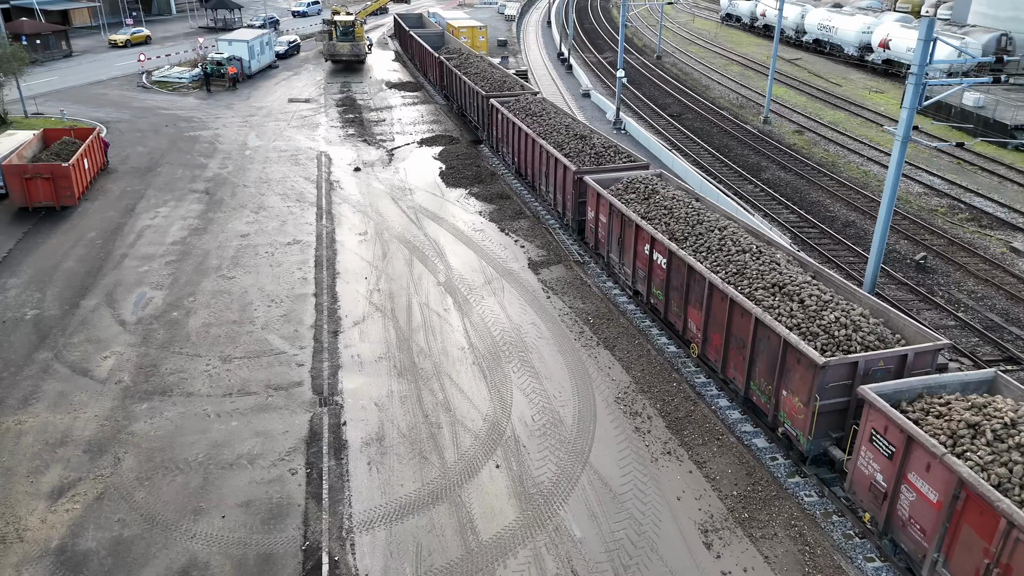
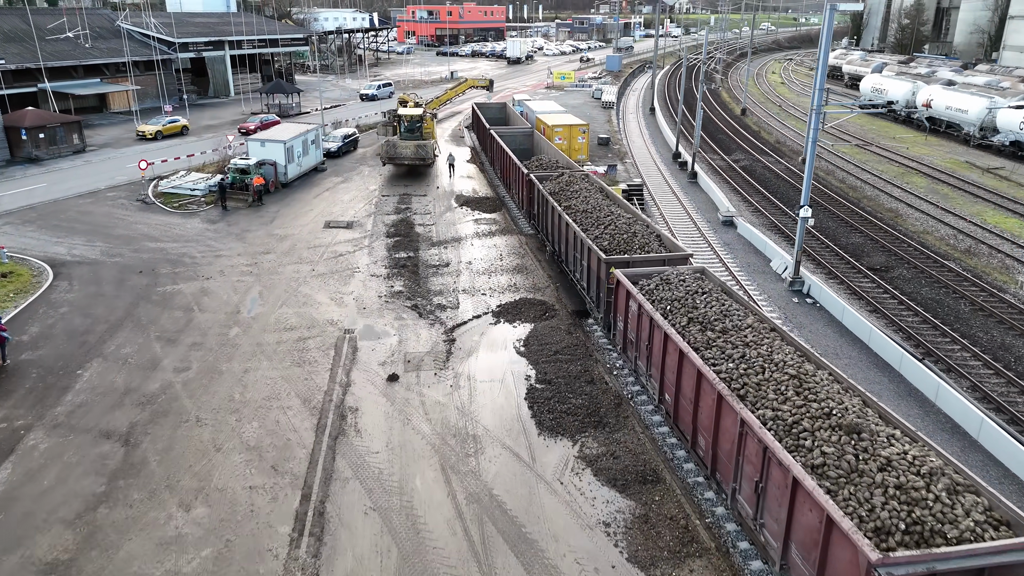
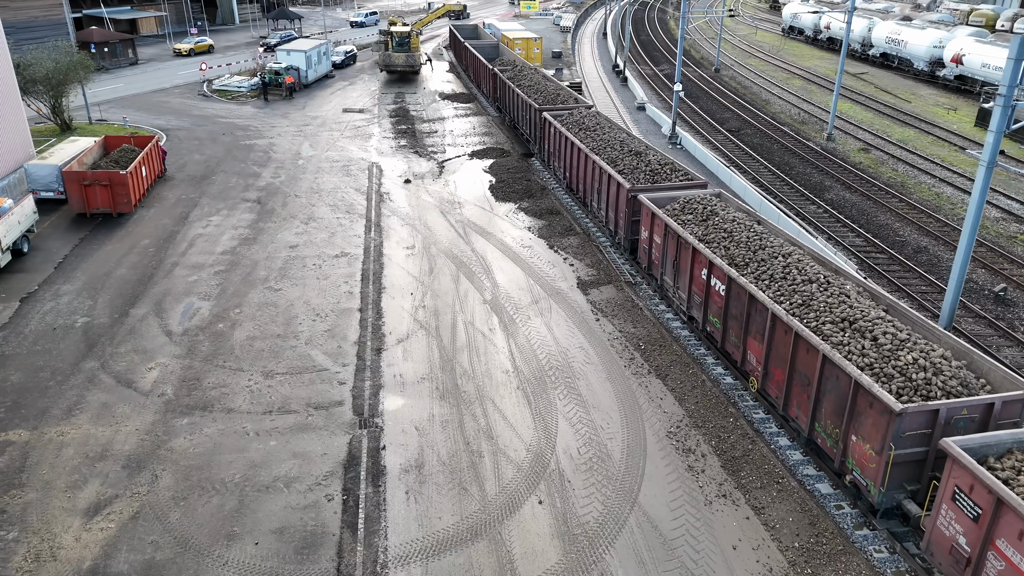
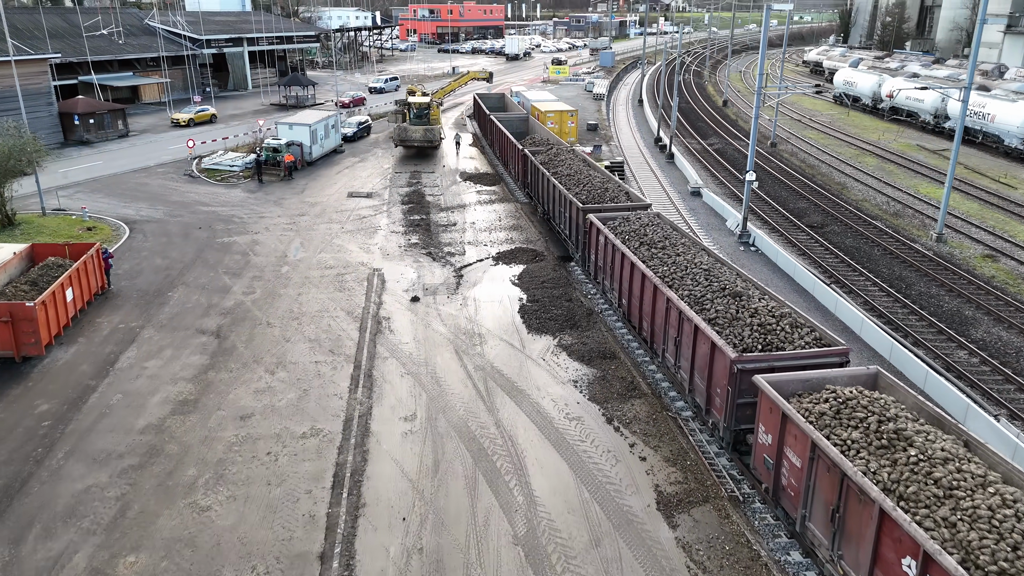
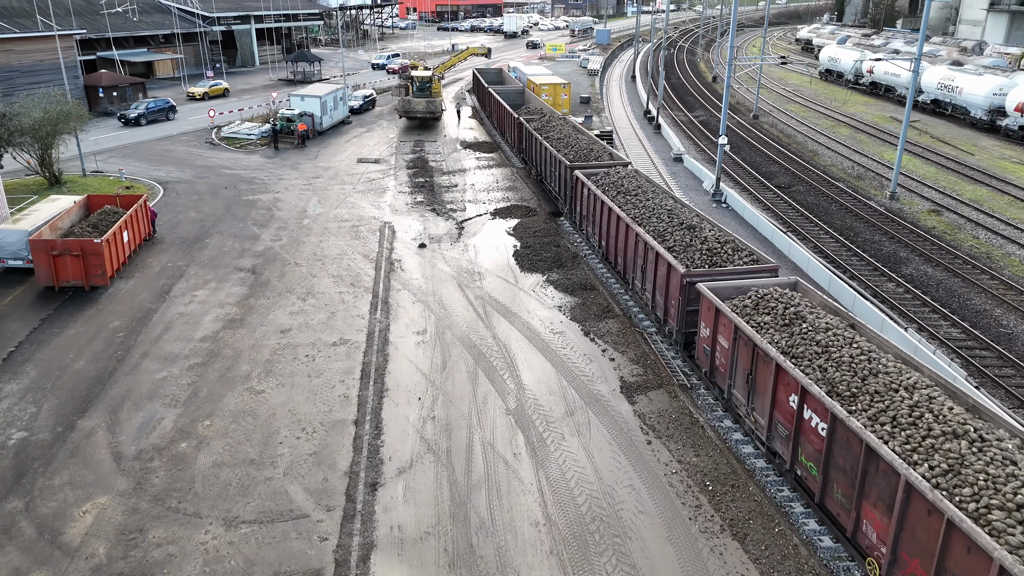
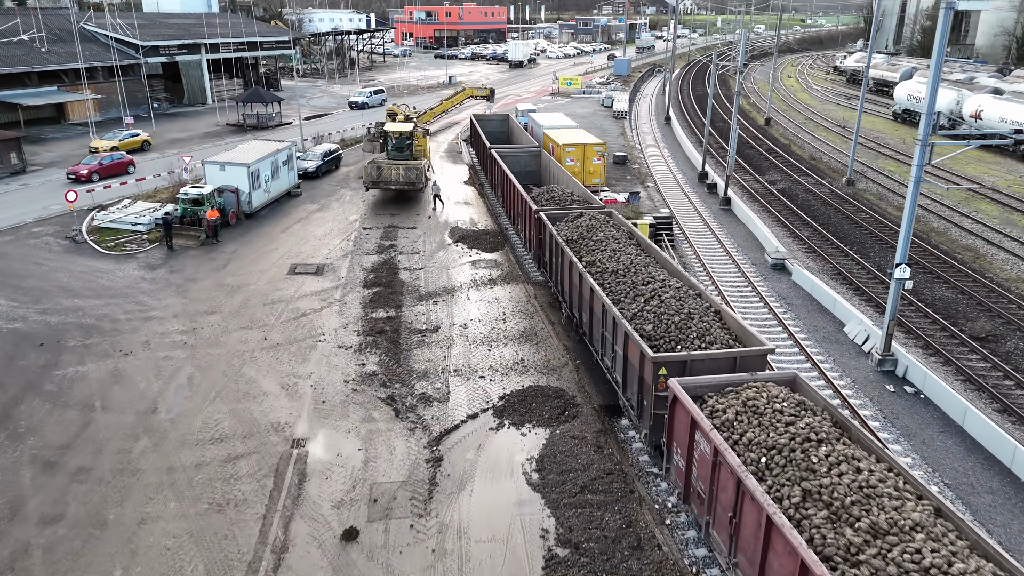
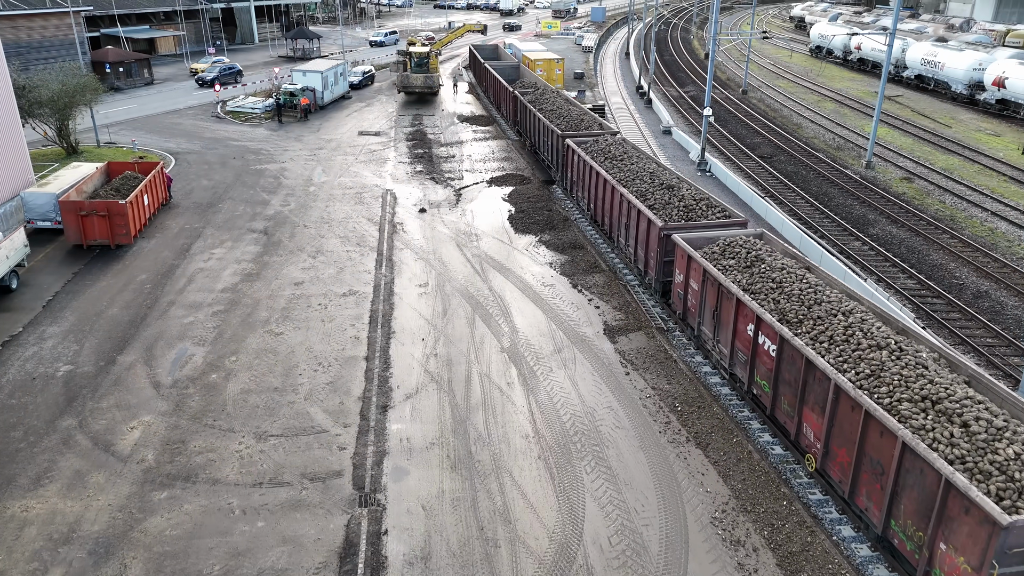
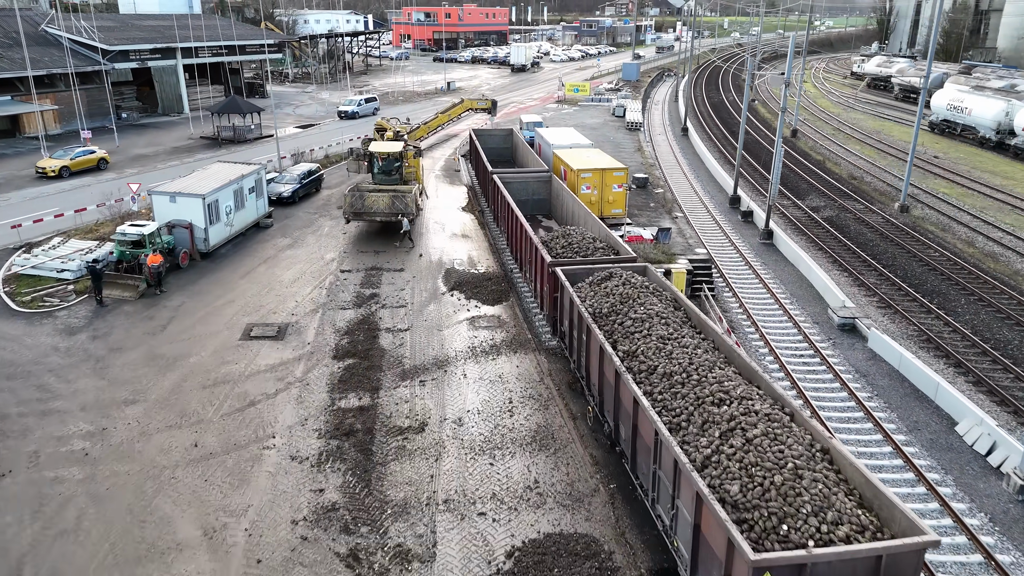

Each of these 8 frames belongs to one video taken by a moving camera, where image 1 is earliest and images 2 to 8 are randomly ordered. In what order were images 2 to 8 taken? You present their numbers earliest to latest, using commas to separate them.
3, 7, 5, 4, 2, 6, 8
